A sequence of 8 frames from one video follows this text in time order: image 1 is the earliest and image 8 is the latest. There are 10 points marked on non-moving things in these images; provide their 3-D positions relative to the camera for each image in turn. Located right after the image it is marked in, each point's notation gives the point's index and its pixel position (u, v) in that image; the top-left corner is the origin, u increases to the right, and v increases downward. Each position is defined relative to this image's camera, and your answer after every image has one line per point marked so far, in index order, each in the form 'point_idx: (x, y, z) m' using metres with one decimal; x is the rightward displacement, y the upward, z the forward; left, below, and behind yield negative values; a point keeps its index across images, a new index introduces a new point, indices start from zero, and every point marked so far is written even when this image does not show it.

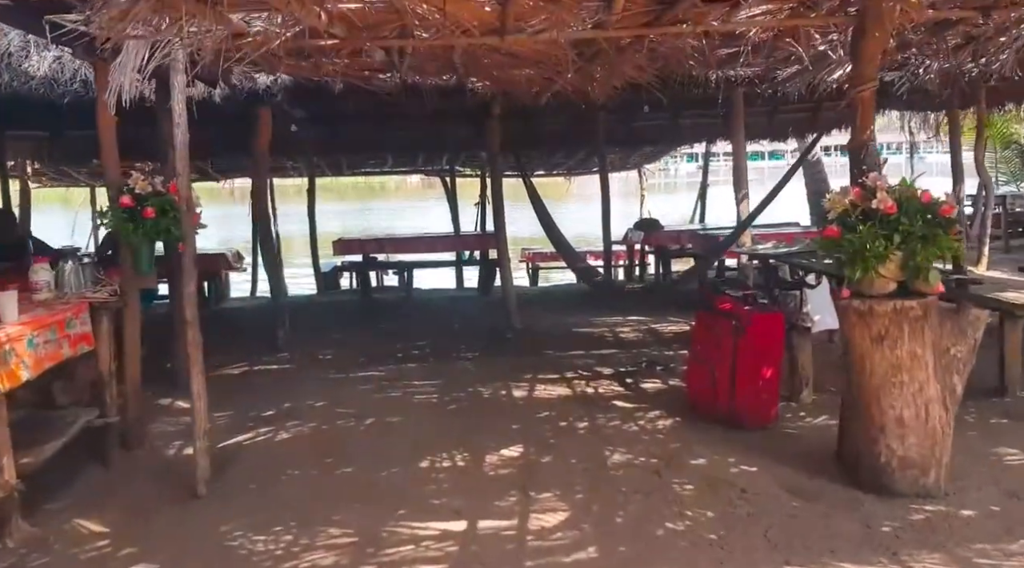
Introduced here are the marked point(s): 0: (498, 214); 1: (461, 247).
0: (-0.1, +0.5, +5.9) m
1: (-0.5, +0.4, +8.3) m
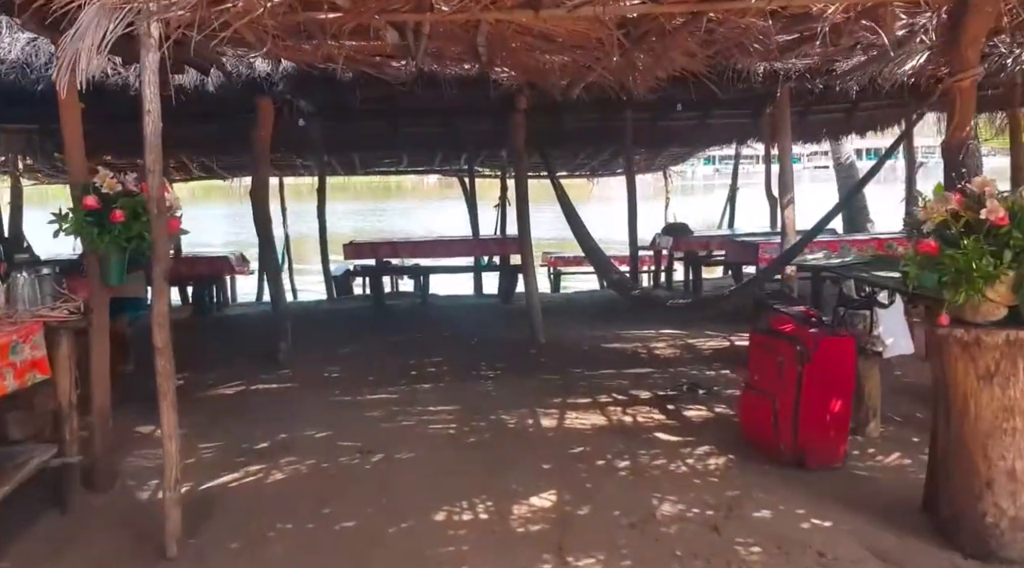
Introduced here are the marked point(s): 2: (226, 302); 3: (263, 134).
0: (+0.1, +0.4, +5.5) m
1: (-0.3, +0.3, +7.8) m
2: (-2.9, -0.2, +8.0) m
3: (-1.5, +0.9, +4.9) m
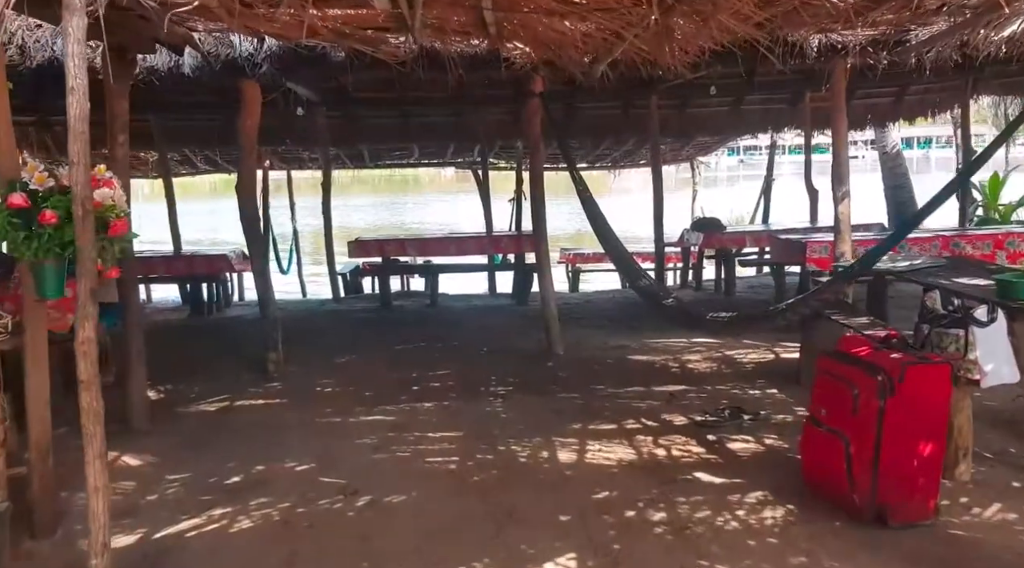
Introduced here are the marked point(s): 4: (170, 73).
0: (+0.2, +0.4, +4.9) m
1: (-0.2, +0.3, +7.3) m
2: (-2.7, -0.2, +7.5) m
3: (-1.4, +0.9, +4.4) m
4: (-2.0, +1.2, +4.7) m
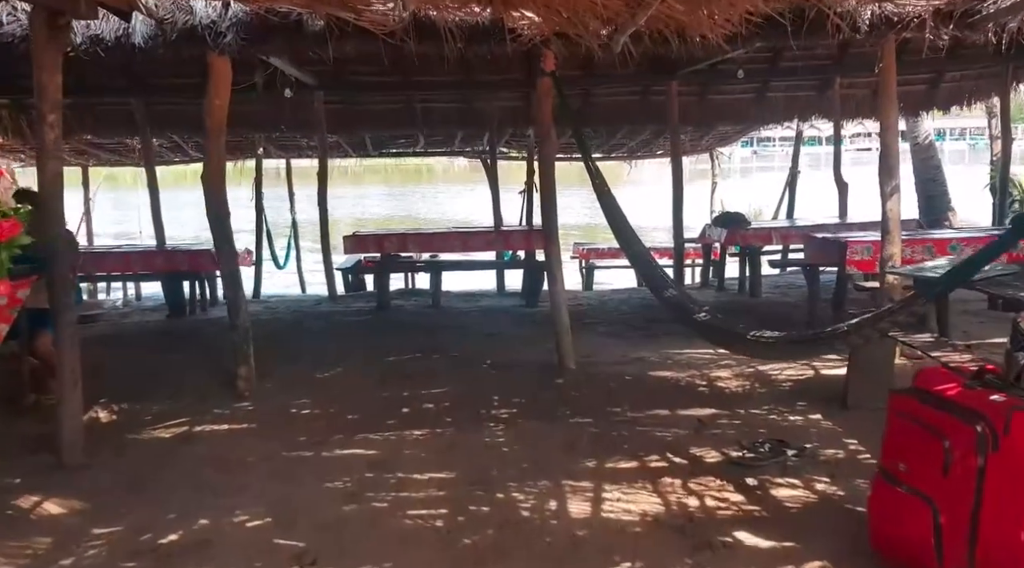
0: (+0.2, +0.4, +4.3) m
1: (-0.1, +0.3, +6.7) m
2: (-2.6, -0.2, +7.0) m
3: (-1.4, +0.9, +3.9) m
4: (-2.0, +1.2, +4.2) m
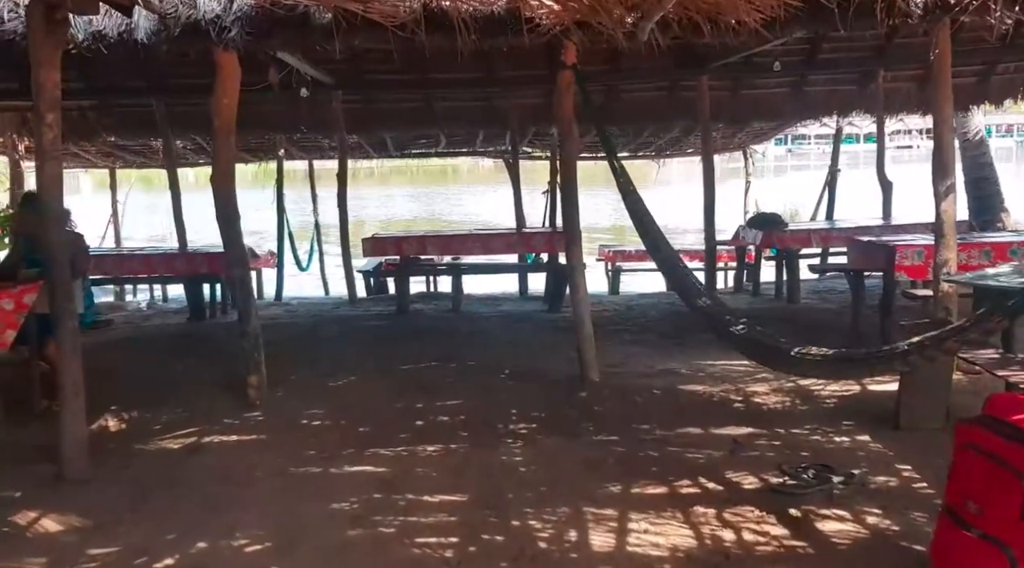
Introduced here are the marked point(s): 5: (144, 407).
0: (+0.3, +0.4, +4.1) m
1: (+0.1, +0.3, +6.5) m
2: (-2.4, -0.2, +6.9) m
3: (-1.3, +0.8, +3.7) m
4: (-1.8, +1.2, +4.0) m
5: (-1.8, -0.6, +3.9) m
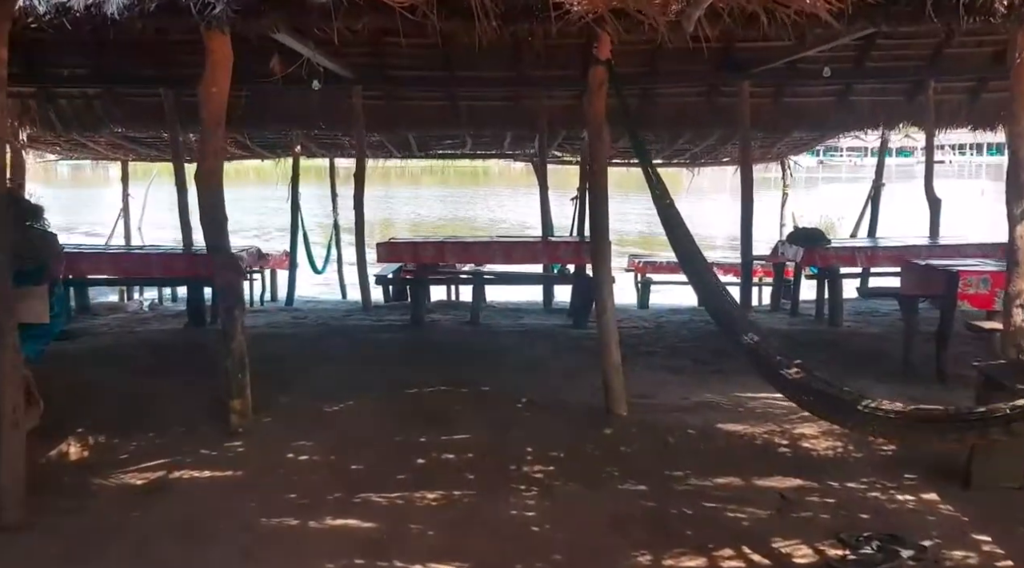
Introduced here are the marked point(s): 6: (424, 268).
0: (+0.4, +0.3, +3.7) m
1: (+0.3, +0.2, +6.1) m
2: (-2.3, -0.2, +6.5) m
3: (-1.2, +0.8, +3.3) m
4: (-1.7, +1.2, +3.7) m
5: (-1.7, -0.6, +3.5) m
6: (-0.7, +0.1, +6.2) m
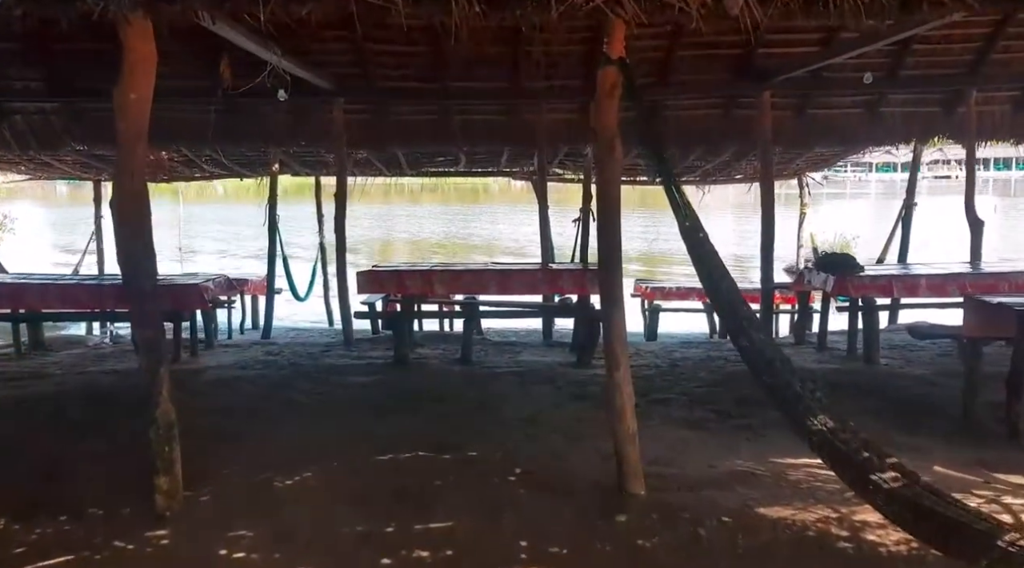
0: (+0.4, +0.1, +3.0) m
1: (+0.2, 0.0, +5.4) m
2: (-2.3, -0.4, +5.9) m
3: (-1.2, +0.6, +2.7) m
4: (-1.8, +1.0, +3.0) m
5: (-1.7, -0.8, +2.8) m
6: (-0.7, -0.1, +5.6) m
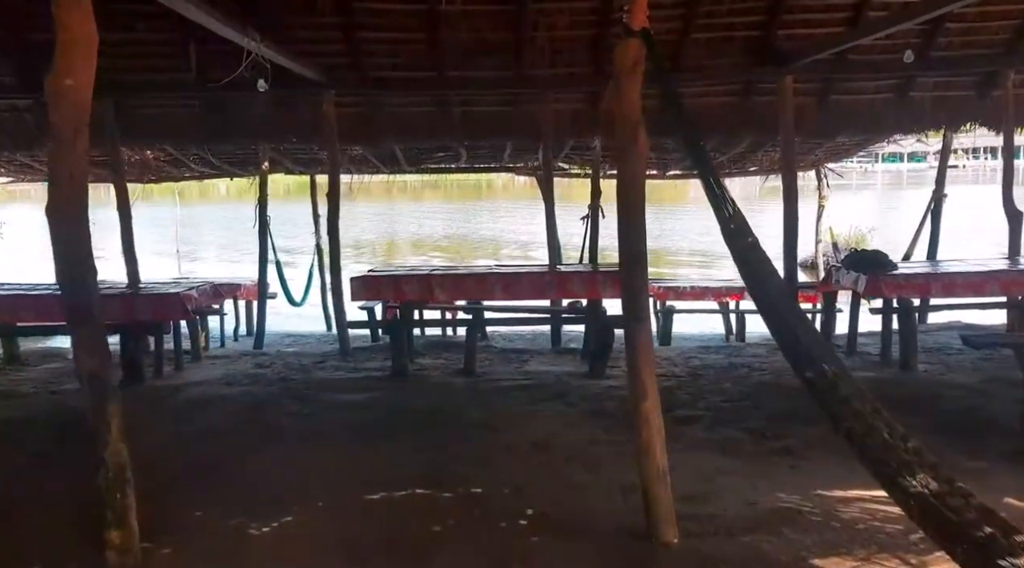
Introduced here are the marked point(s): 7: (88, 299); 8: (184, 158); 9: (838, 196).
0: (+0.4, +0.1, +2.6) m
1: (+0.3, 0.0, +5.0) m
2: (-2.2, -0.5, +5.5) m
3: (-1.2, +0.6, +2.3) m
4: (-1.7, +0.9, +2.6) m
5: (-1.7, -0.9, +2.4) m
6: (-0.7, -0.2, +5.2) m
7: (-1.2, -0.1, +2.4) m
8: (-3.1, +1.1, +7.5) m
9: (+7.5, +2.1, +18.8) m
